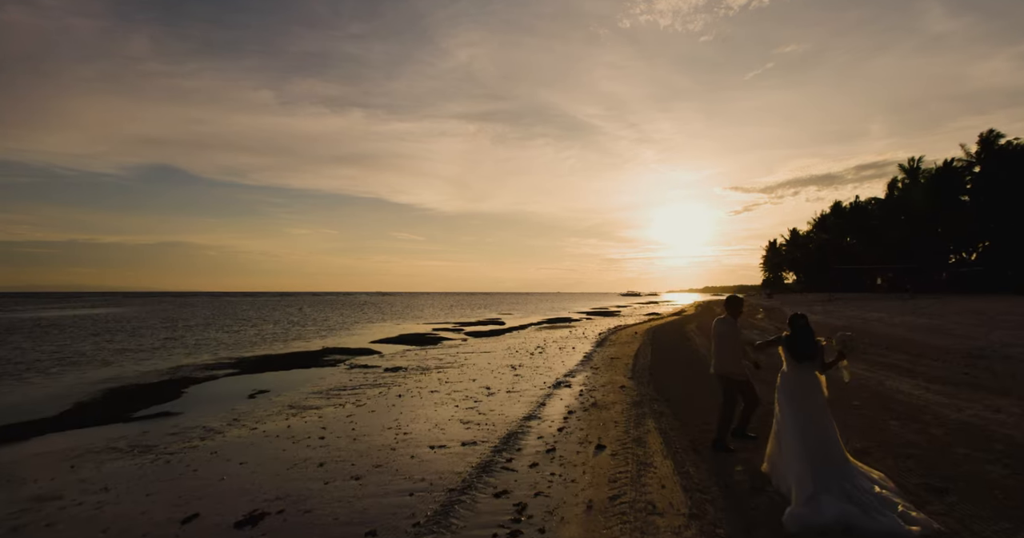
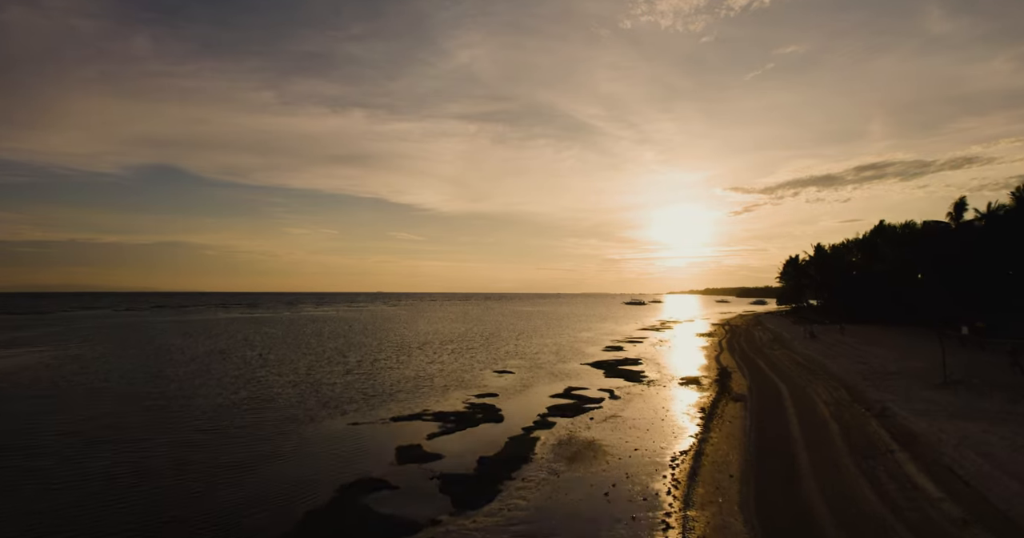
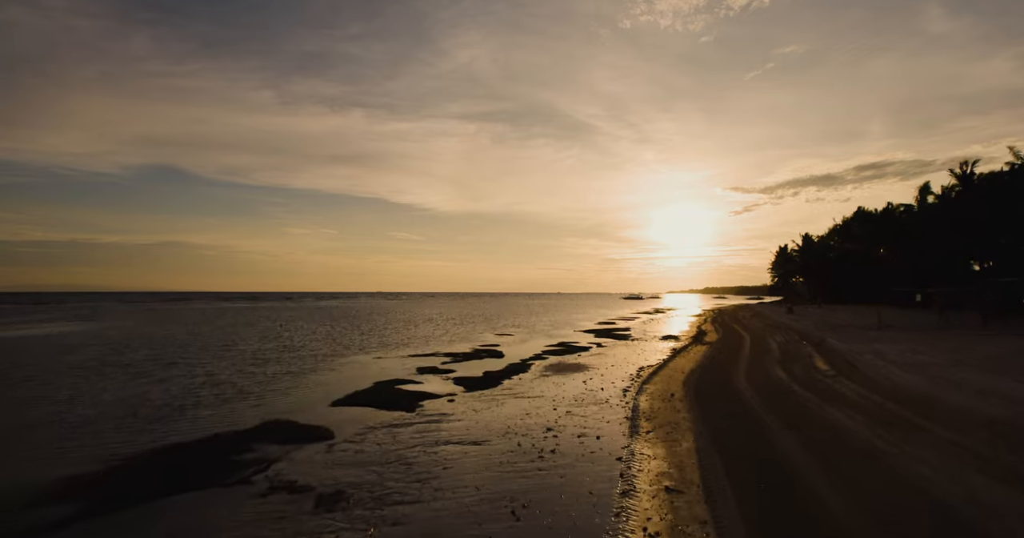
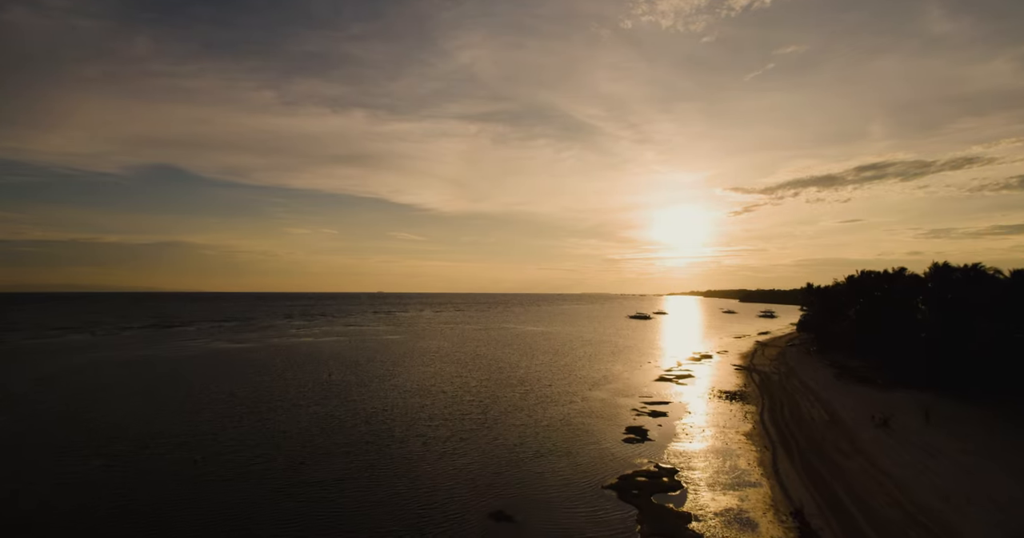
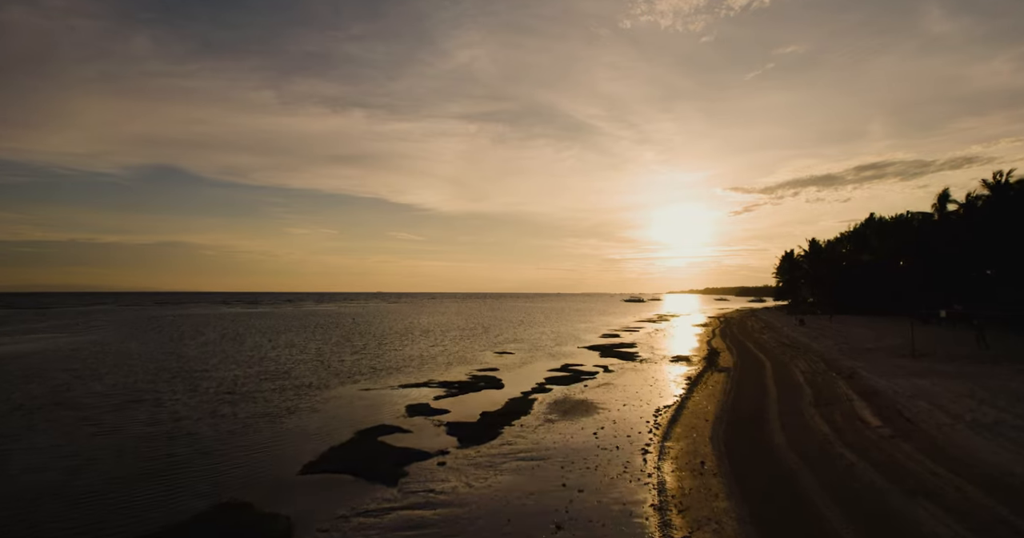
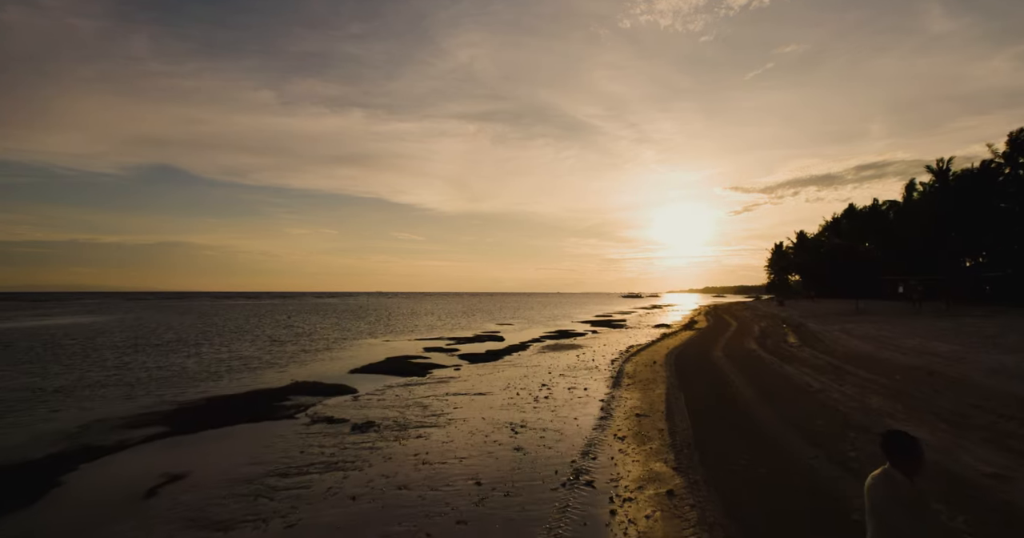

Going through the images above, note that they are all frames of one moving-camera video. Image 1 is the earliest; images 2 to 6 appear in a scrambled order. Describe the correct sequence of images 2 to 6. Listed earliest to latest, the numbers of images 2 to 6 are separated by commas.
6, 3, 5, 2, 4
